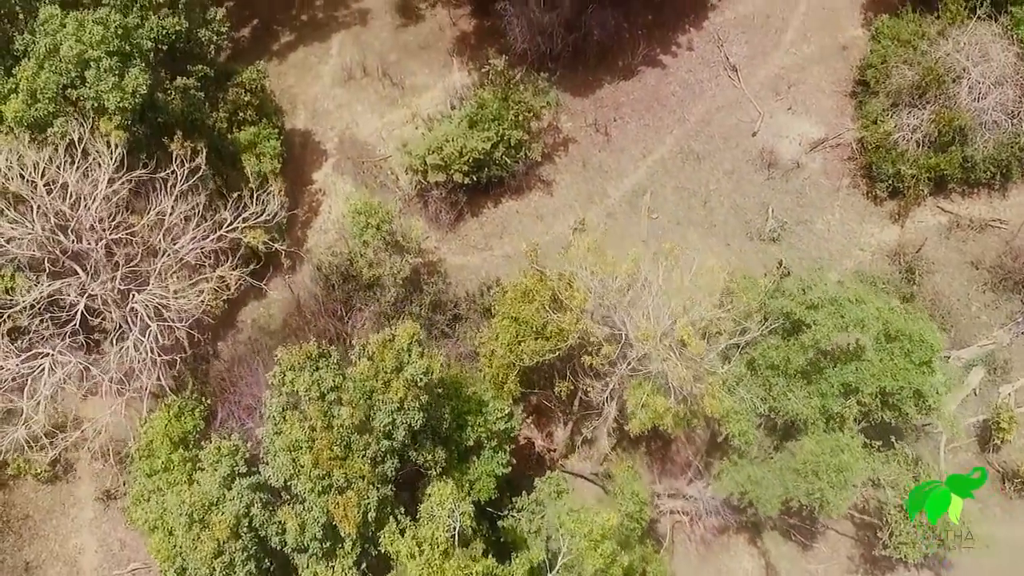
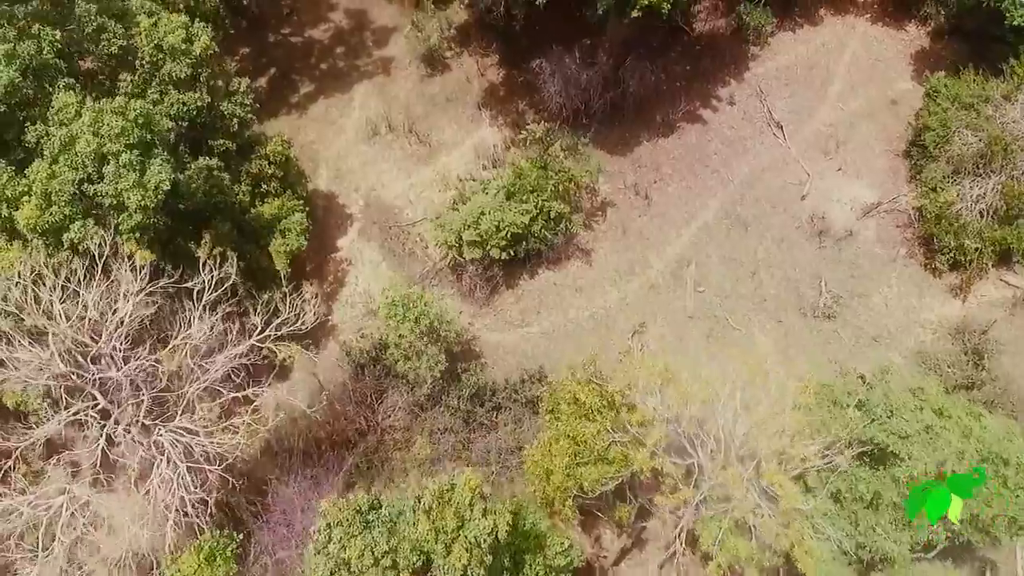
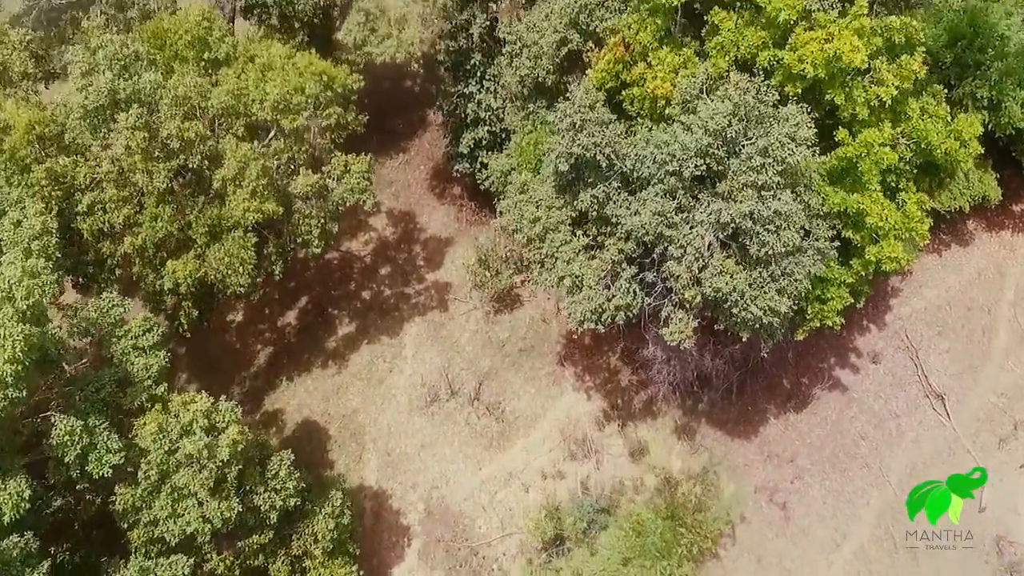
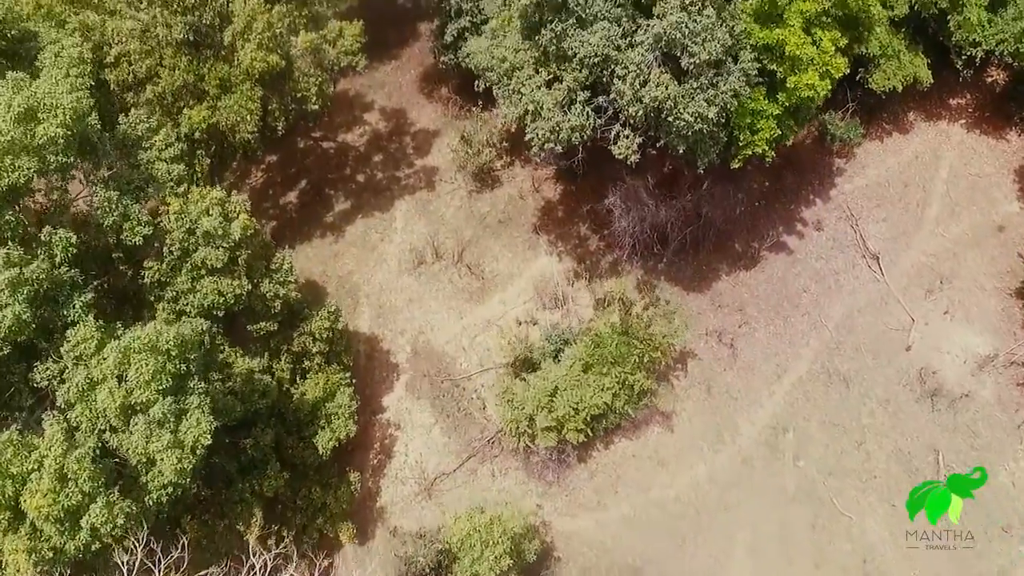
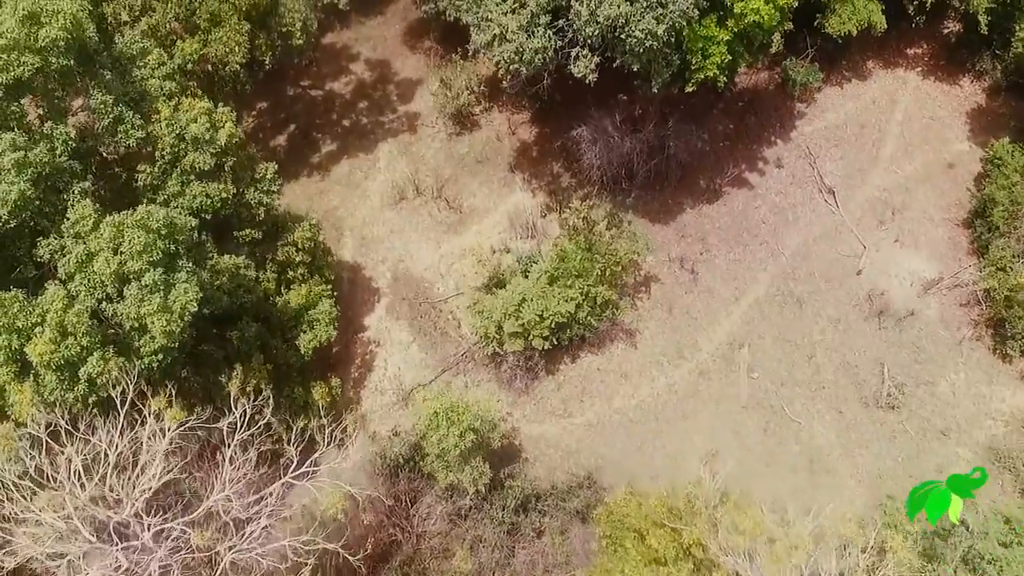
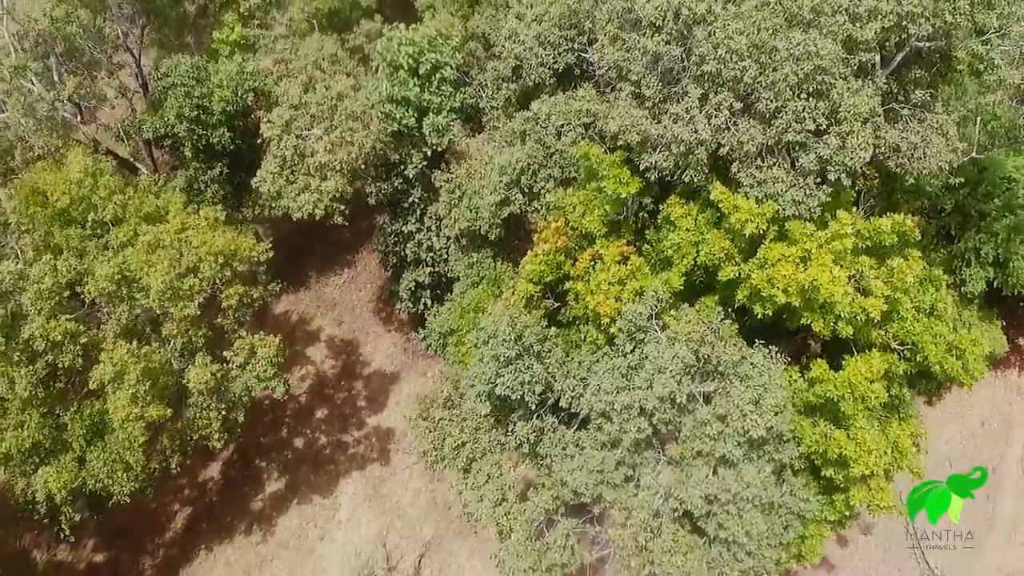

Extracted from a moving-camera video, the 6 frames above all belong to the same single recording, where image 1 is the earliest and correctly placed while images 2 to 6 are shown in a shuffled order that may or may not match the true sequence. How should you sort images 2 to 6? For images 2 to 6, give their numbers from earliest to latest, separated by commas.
2, 5, 4, 3, 6
